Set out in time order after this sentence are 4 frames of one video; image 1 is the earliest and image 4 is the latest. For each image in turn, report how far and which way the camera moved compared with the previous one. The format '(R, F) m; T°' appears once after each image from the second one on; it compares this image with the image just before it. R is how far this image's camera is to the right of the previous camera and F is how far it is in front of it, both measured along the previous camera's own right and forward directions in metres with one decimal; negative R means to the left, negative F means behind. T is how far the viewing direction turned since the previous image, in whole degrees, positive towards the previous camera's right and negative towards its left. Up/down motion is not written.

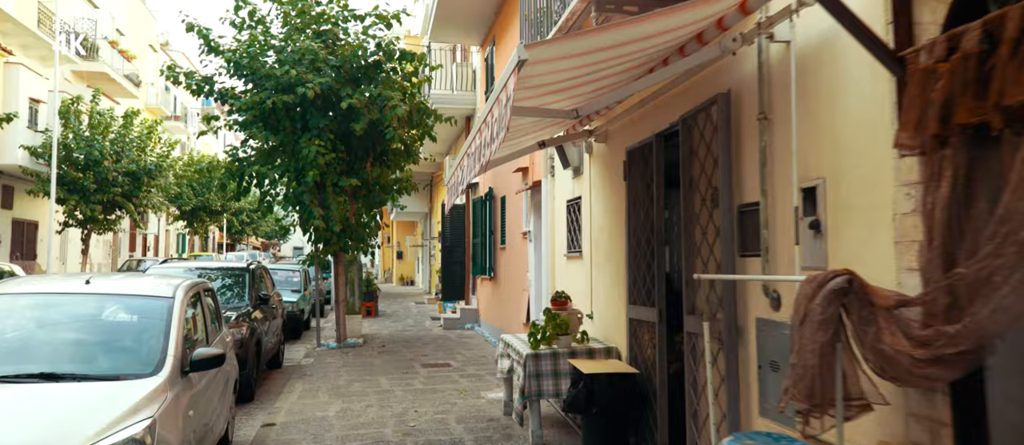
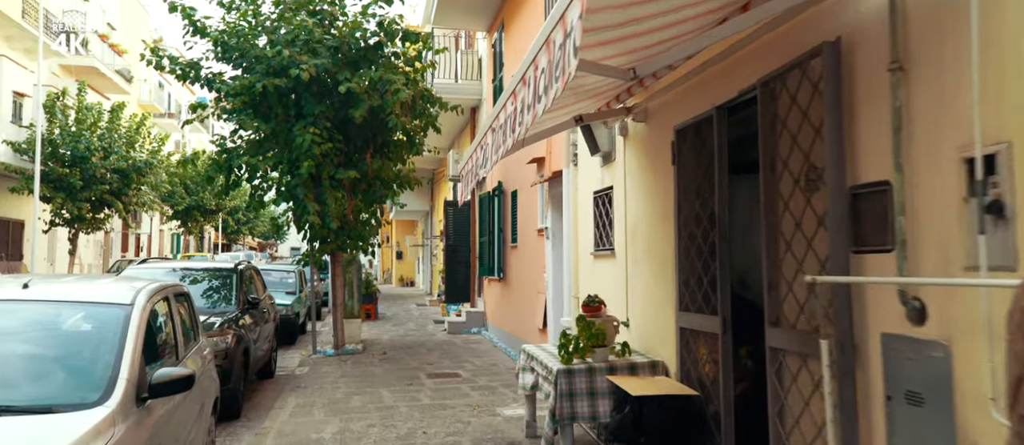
(-0.2, +0.9) m; 0°
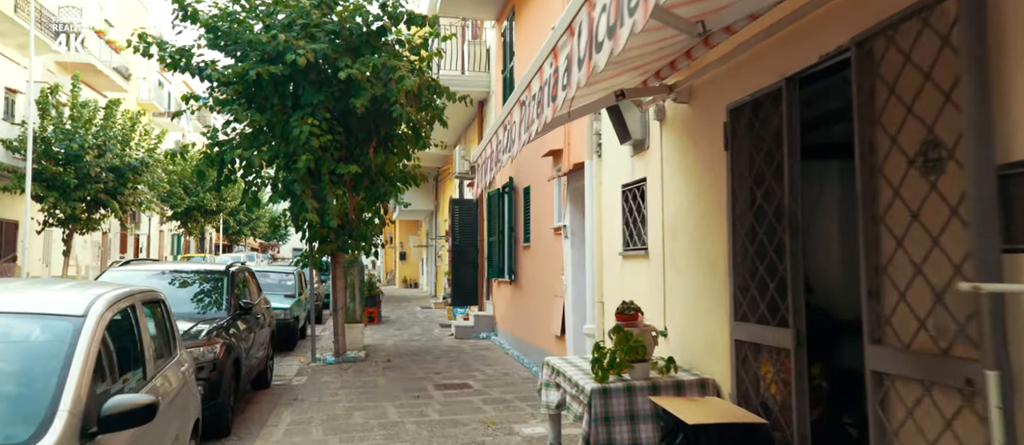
(-0.1, +0.7) m; 0°
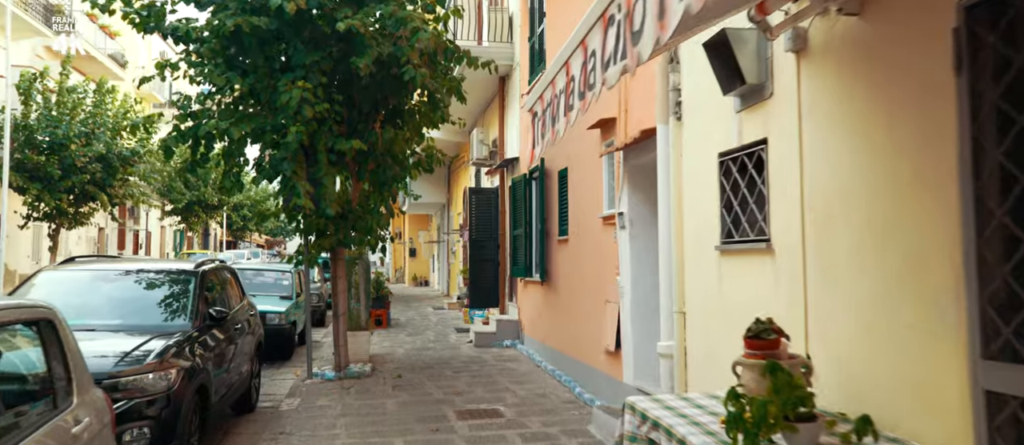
(-0.3, +1.7) m; -1°
